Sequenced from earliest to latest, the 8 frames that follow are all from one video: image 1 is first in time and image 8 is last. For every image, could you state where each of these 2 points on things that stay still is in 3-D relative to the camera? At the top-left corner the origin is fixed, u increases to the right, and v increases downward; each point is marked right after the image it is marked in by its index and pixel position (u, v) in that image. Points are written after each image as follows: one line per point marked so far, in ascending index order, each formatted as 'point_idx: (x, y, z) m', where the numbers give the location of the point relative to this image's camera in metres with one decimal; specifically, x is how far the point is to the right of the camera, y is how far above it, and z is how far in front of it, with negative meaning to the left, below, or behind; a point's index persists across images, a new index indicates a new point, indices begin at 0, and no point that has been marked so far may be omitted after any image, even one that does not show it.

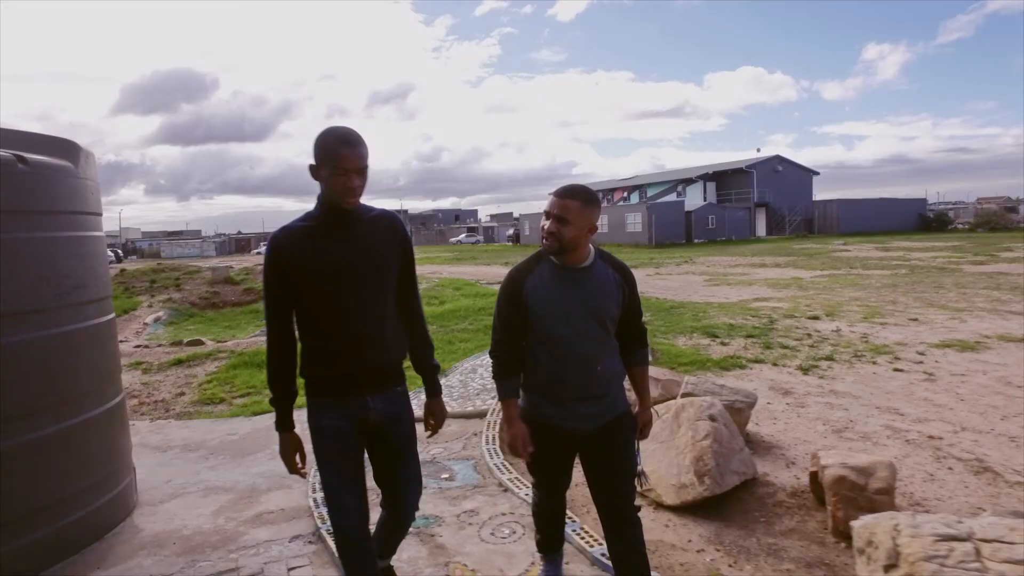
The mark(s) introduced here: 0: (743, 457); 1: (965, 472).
0: (+1.3, -1.0, +3.7) m
1: (+2.7, -1.1, +3.9) m
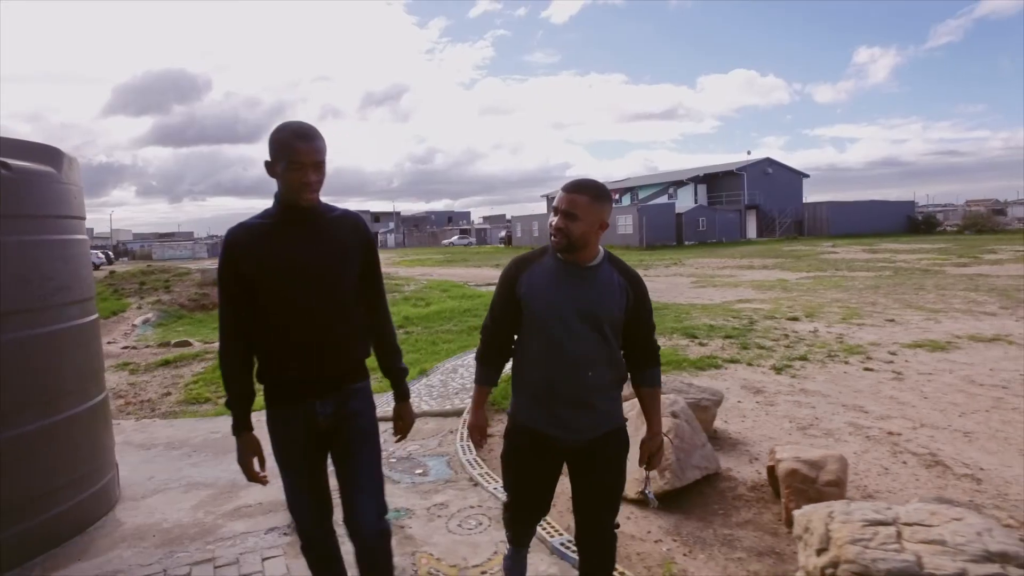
0: (+1.1, -1.0, +3.9) m
1: (+2.5, -1.1, +4.1) m
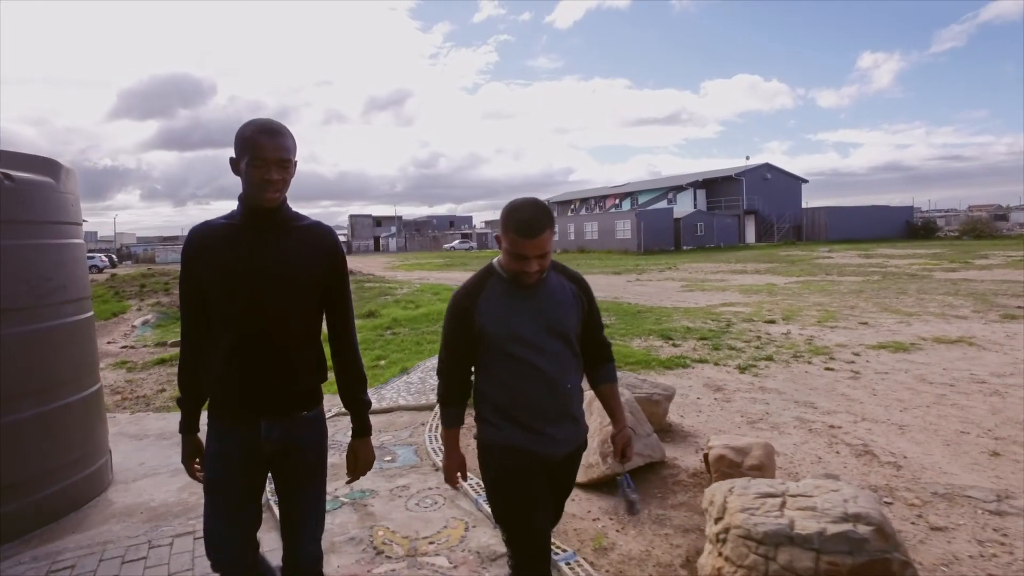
0: (+0.9, -1.0, +4.2) m
1: (+2.3, -1.1, +4.4) m
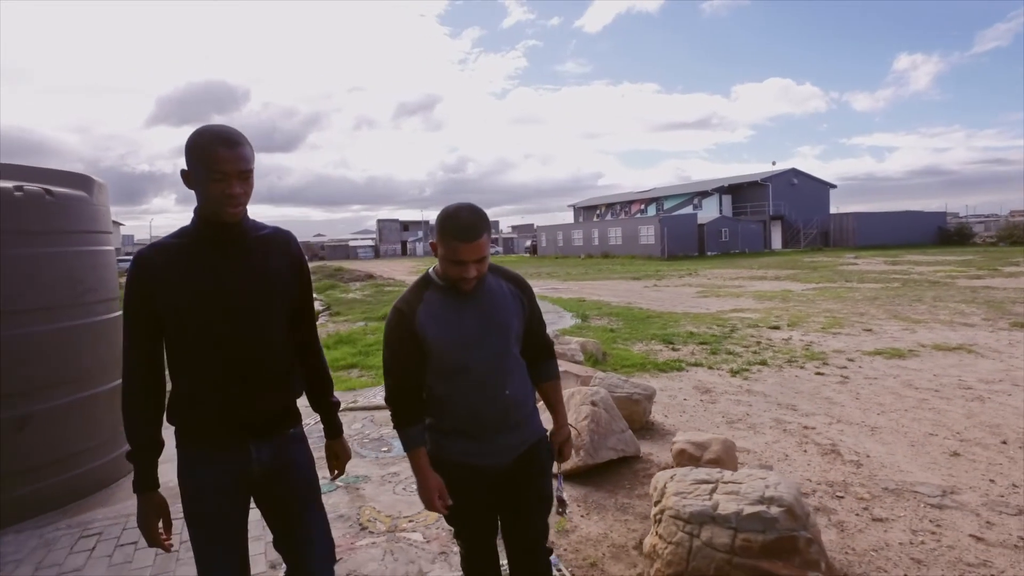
0: (+0.8, -1.0, +4.5) m
1: (+2.2, -1.2, +4.7) m
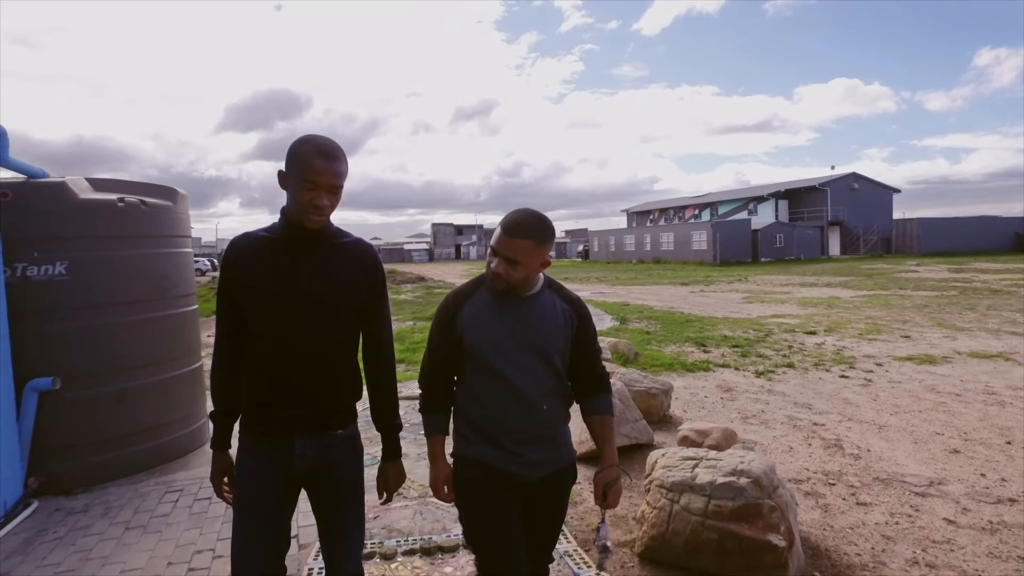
0: (+0.9, -1.0, +5.0) m
1: (+2.3, -1.2, +5.0) m
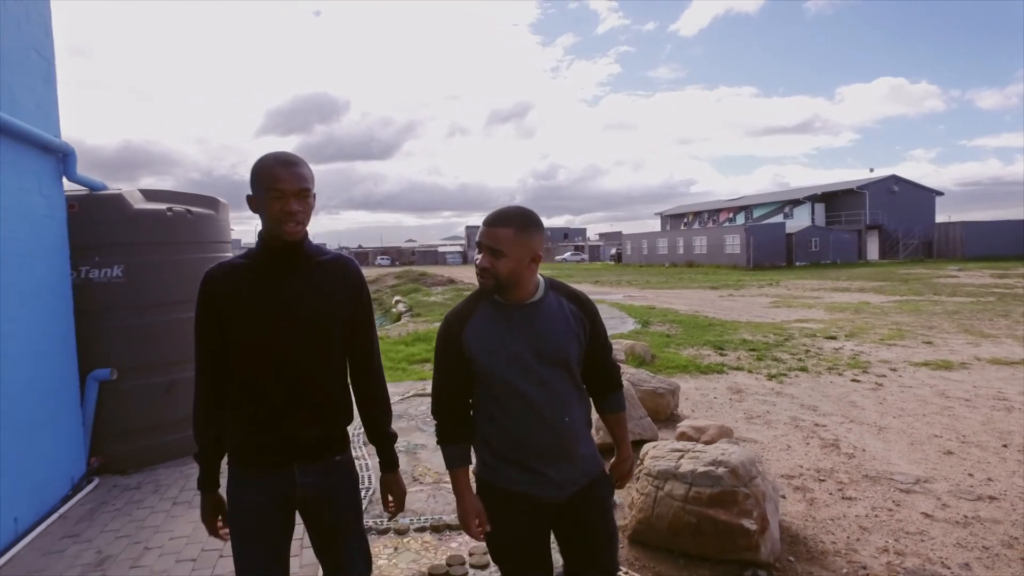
0: (+1.0, -1.1, +5.3) m
1: (+2.4, -1.3, +5.2) m
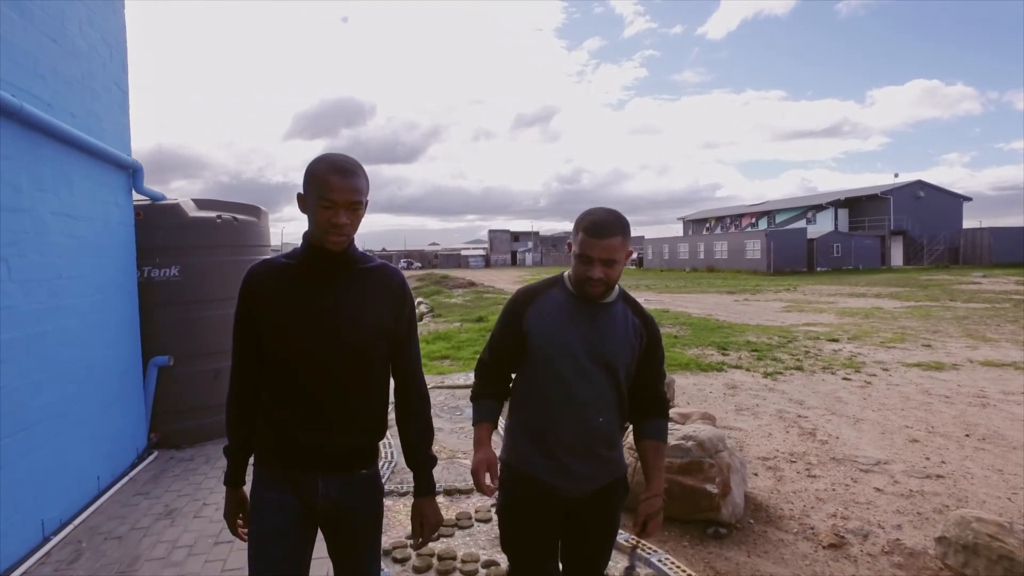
0: (+1.1, -1.1, +5.9) m
1: (+2.5, -1.3, +5.8) m
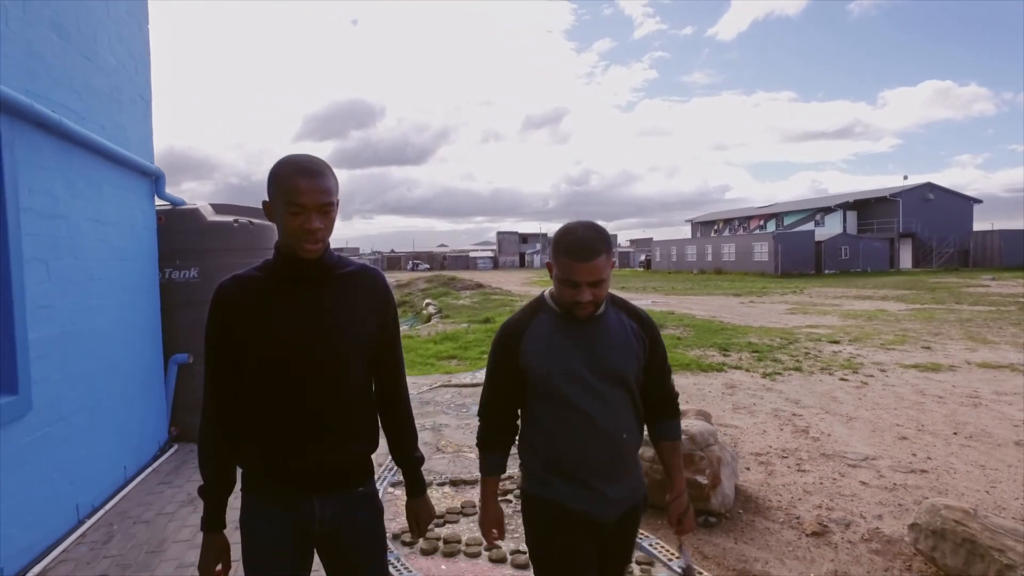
0: (+1.1, -1.1, +6.1) m
1: (+2.5, -1.3, +6.0) m
